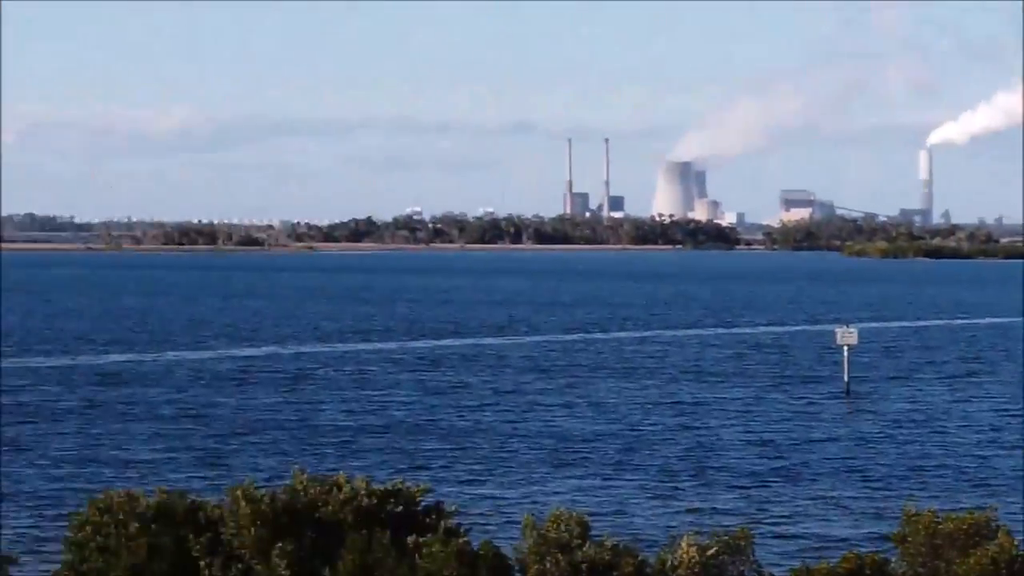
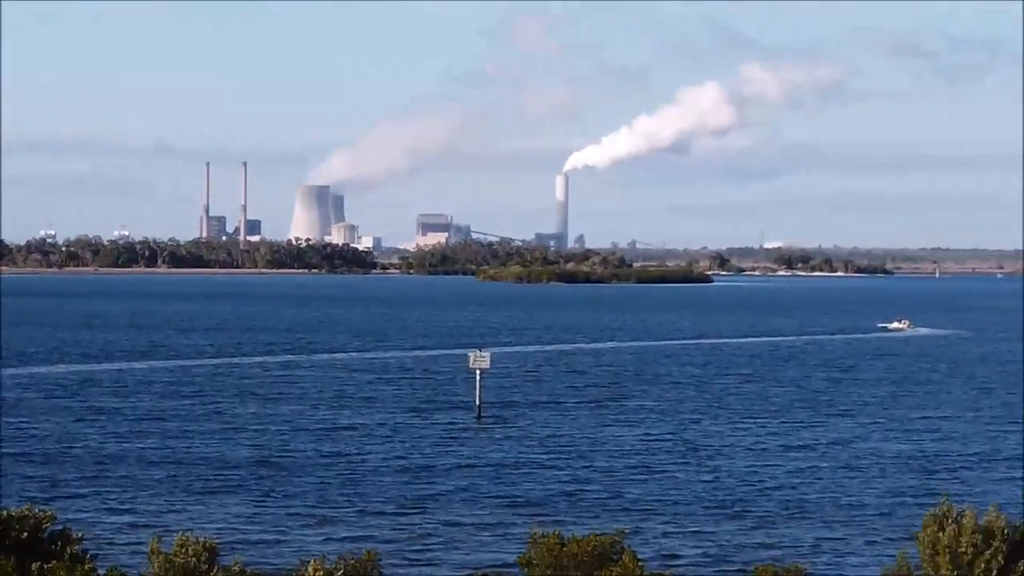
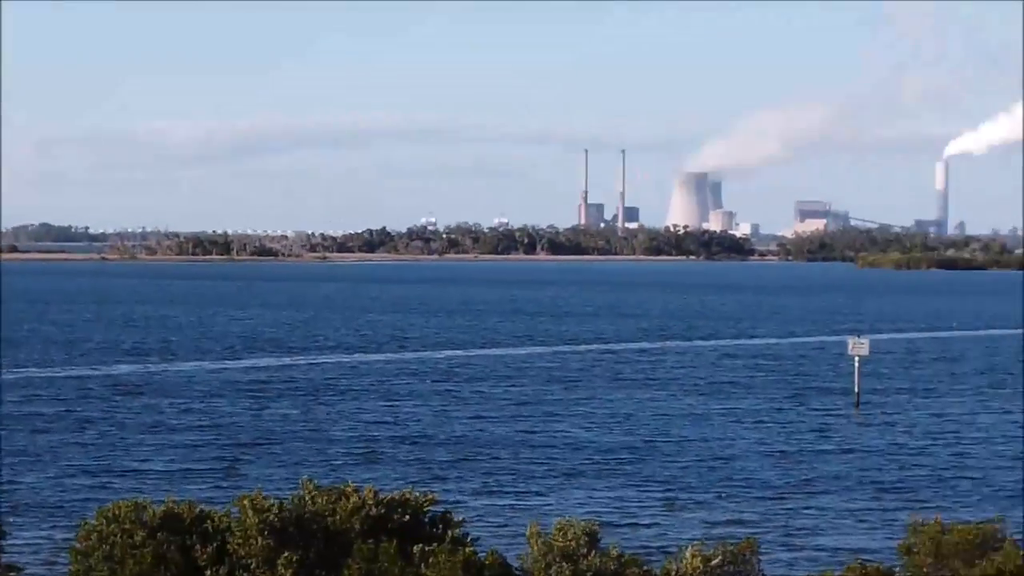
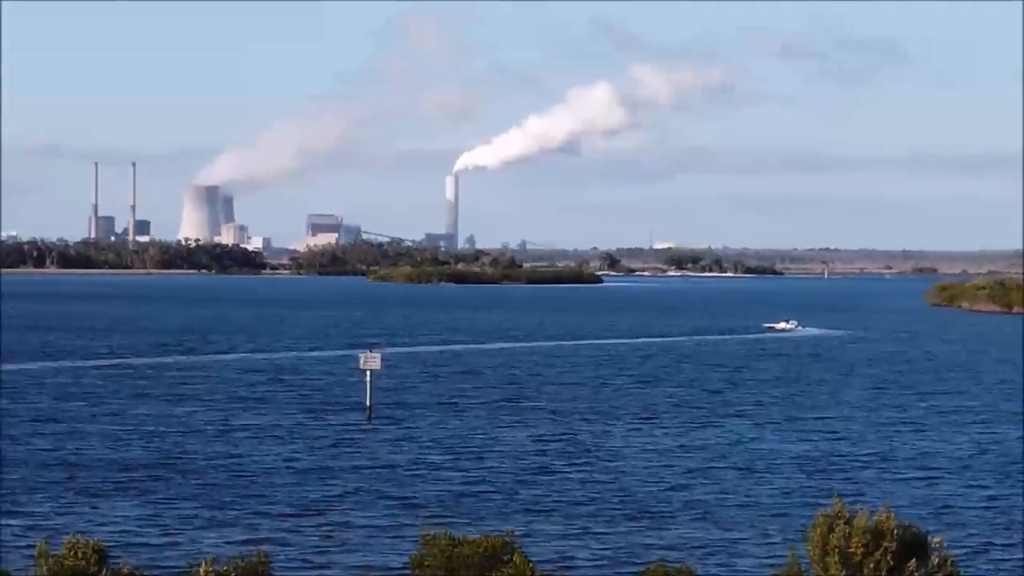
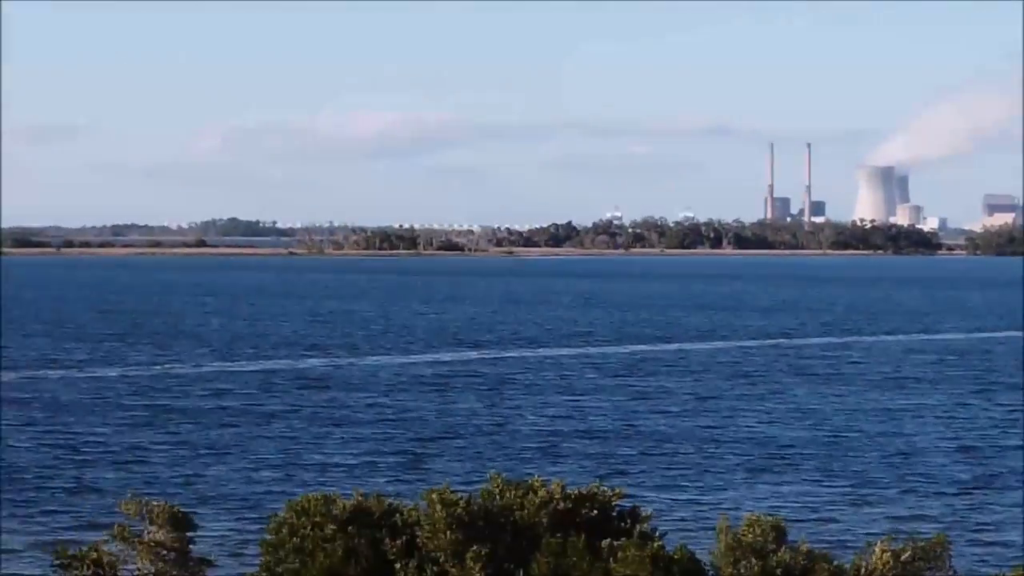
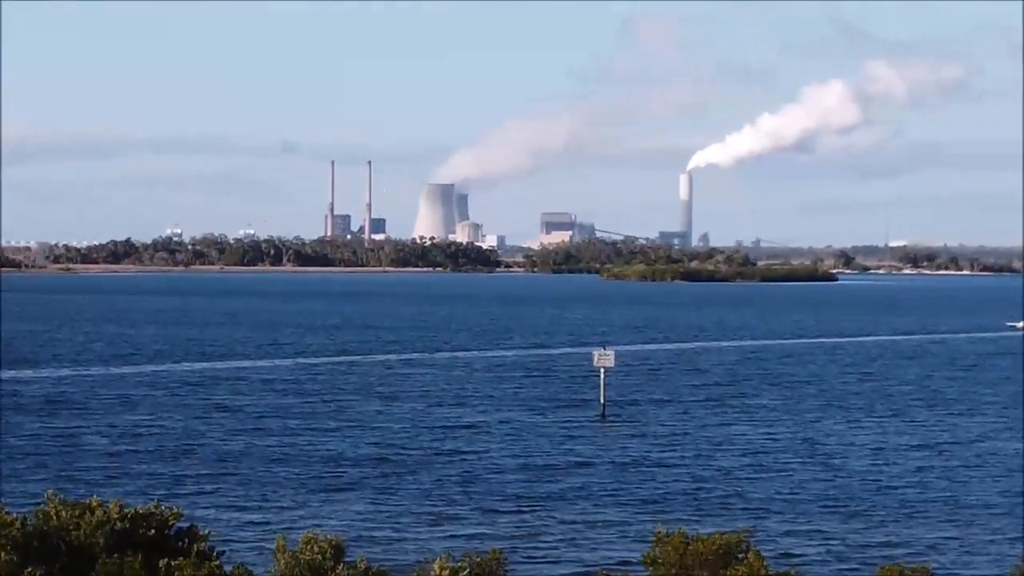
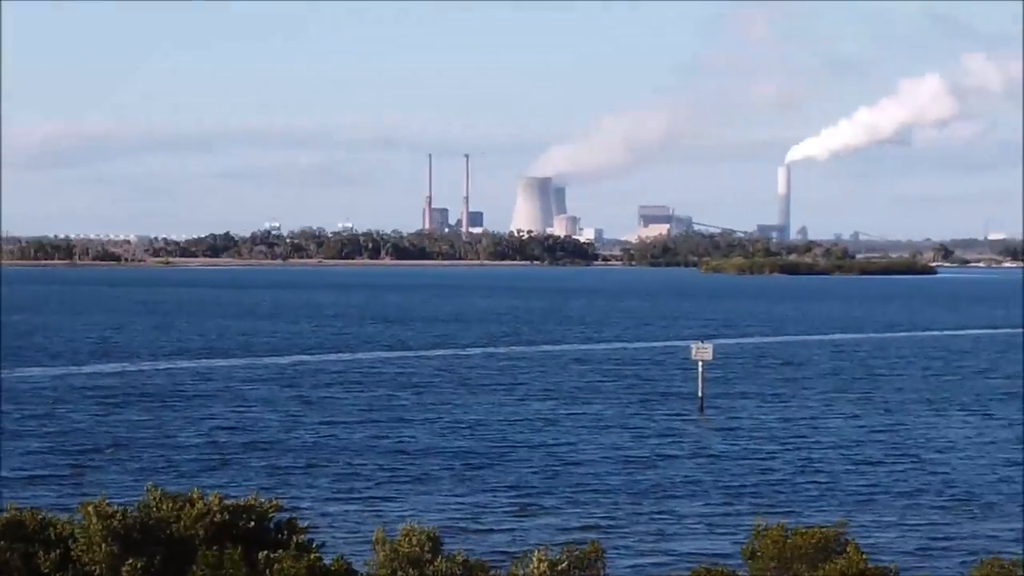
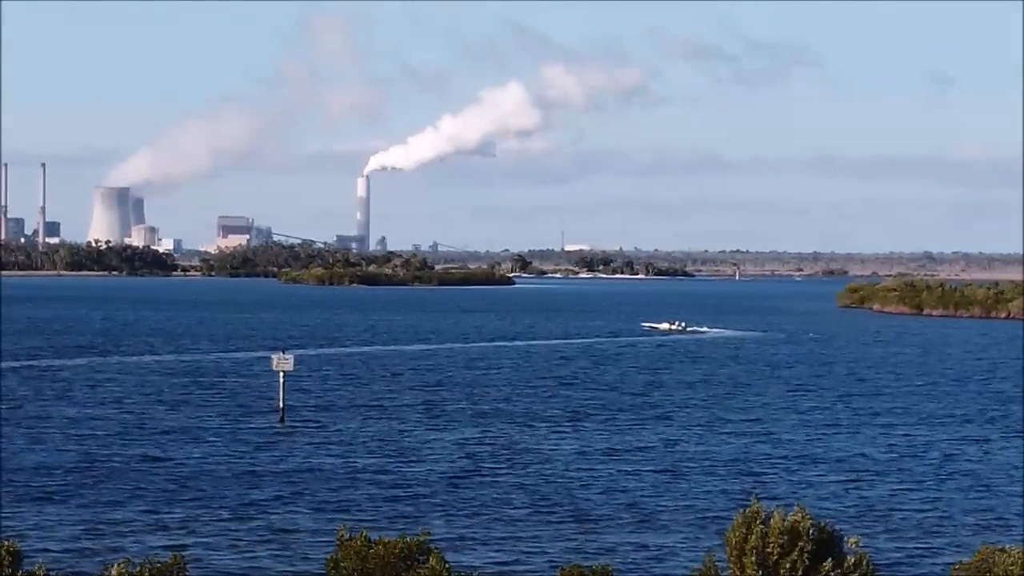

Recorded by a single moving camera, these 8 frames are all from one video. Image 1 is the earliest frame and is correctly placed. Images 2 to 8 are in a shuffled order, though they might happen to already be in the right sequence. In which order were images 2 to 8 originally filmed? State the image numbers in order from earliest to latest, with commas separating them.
5, 3, 7, 6, 2, 4, 8
